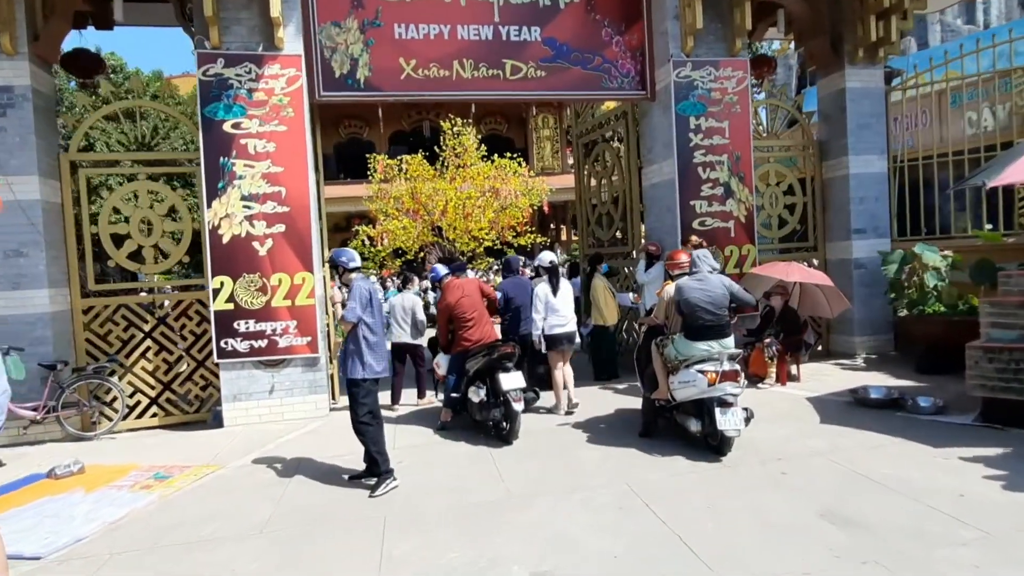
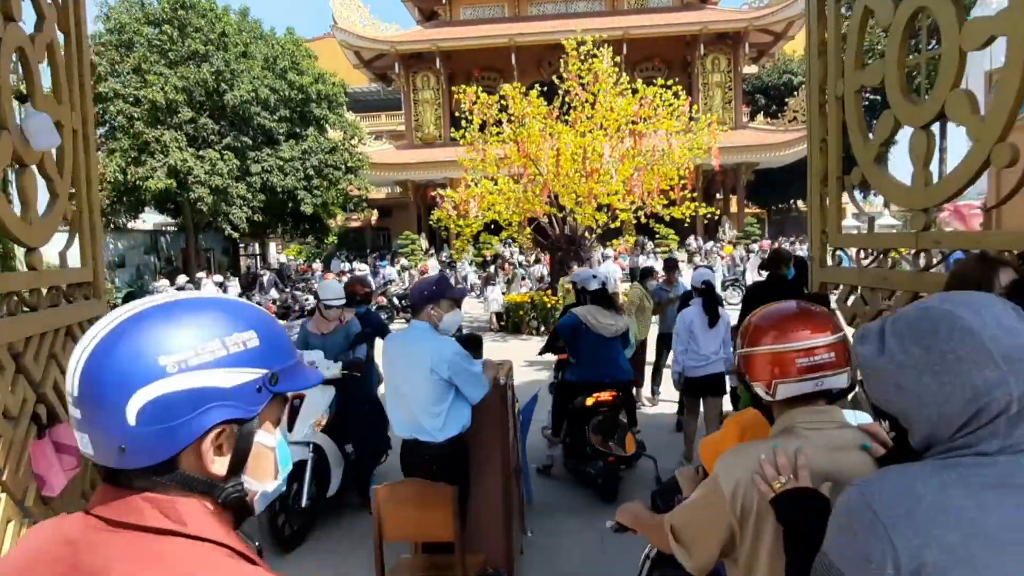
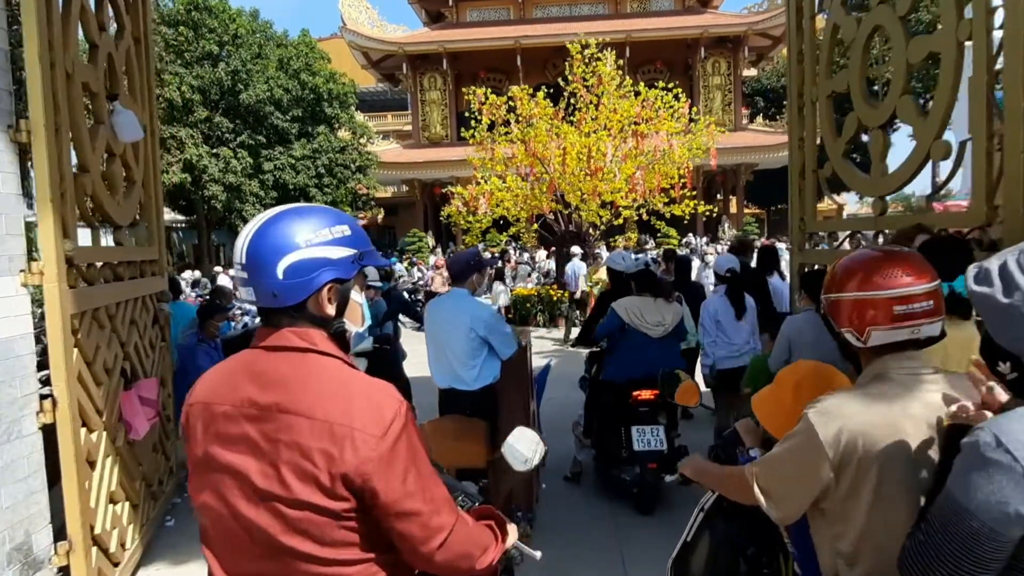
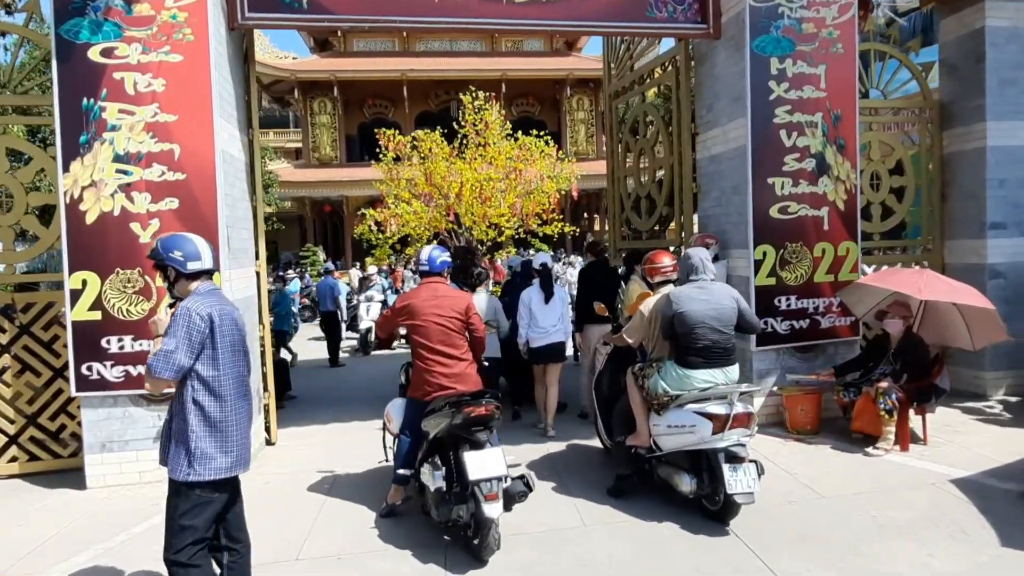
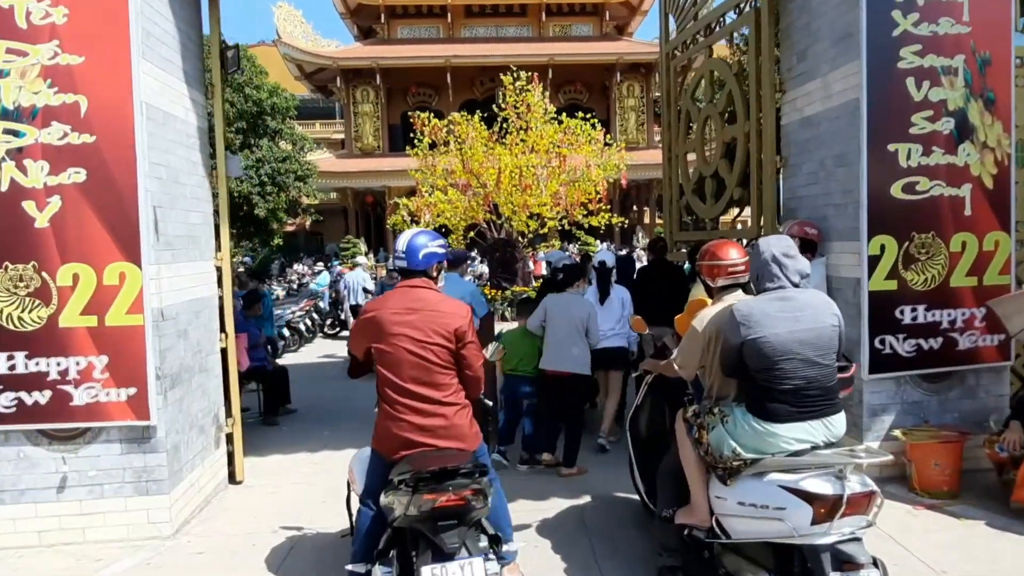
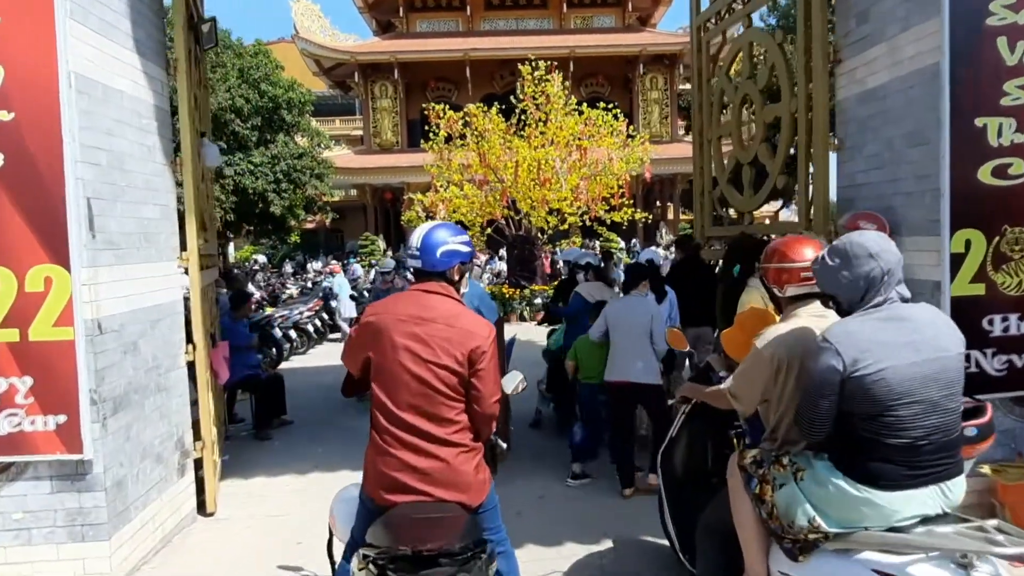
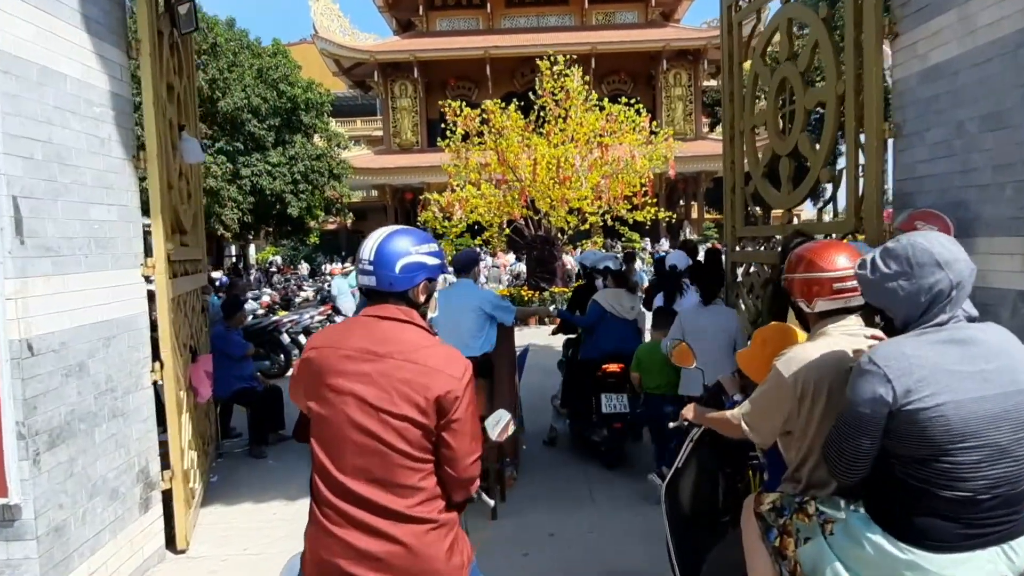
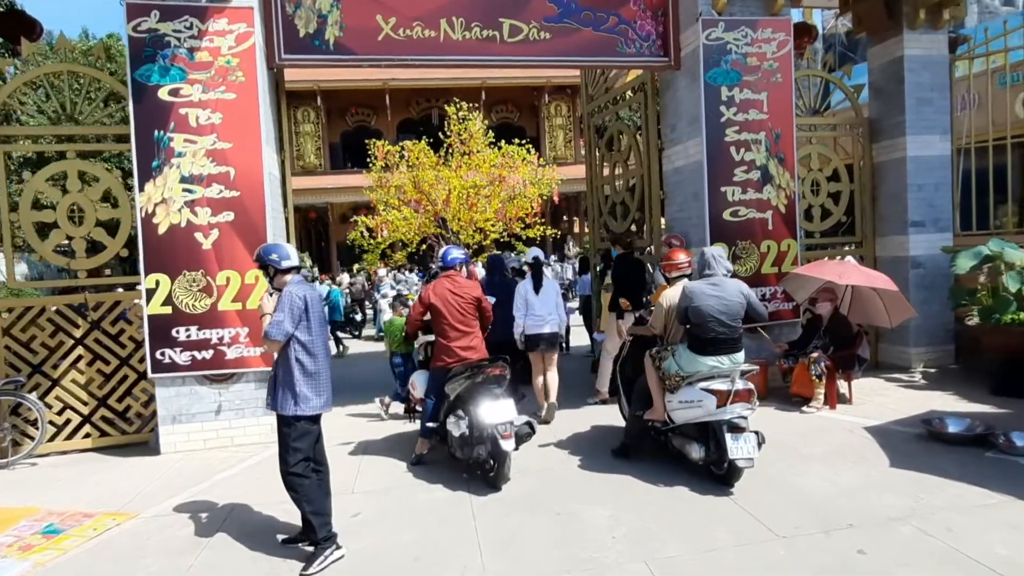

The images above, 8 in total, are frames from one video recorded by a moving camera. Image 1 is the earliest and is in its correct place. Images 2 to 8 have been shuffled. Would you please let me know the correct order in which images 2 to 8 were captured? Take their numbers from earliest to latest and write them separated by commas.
8, 4, 5, 6, 7, 3, 2
